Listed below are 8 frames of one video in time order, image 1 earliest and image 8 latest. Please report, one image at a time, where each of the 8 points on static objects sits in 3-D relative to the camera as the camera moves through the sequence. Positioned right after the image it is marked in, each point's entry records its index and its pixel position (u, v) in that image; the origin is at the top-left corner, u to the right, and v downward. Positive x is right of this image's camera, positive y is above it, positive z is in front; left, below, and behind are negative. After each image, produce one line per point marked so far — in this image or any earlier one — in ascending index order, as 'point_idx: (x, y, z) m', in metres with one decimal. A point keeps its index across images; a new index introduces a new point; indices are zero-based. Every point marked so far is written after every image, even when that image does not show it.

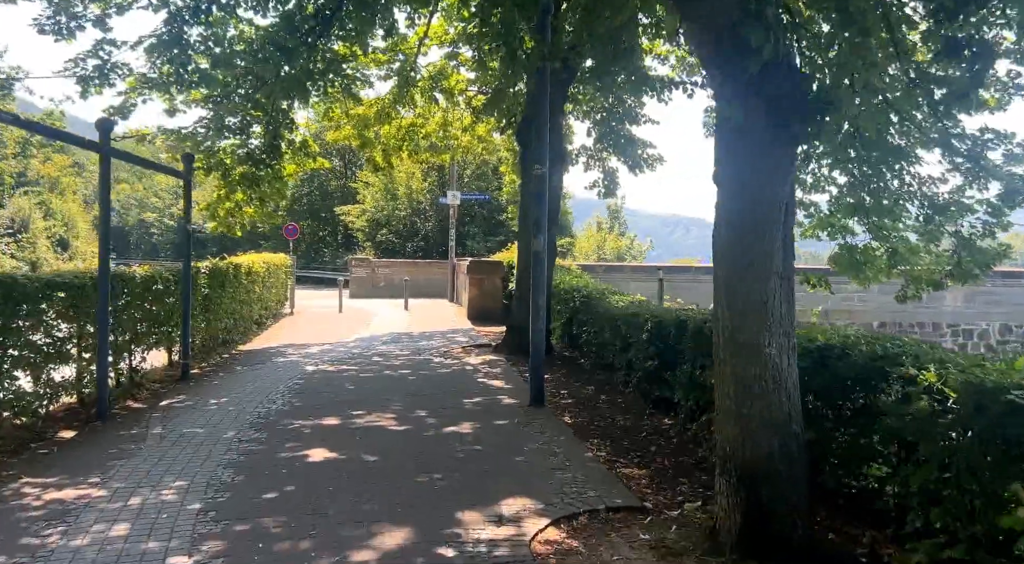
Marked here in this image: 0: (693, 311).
0: (+1.9, -0.3, +7.2) m
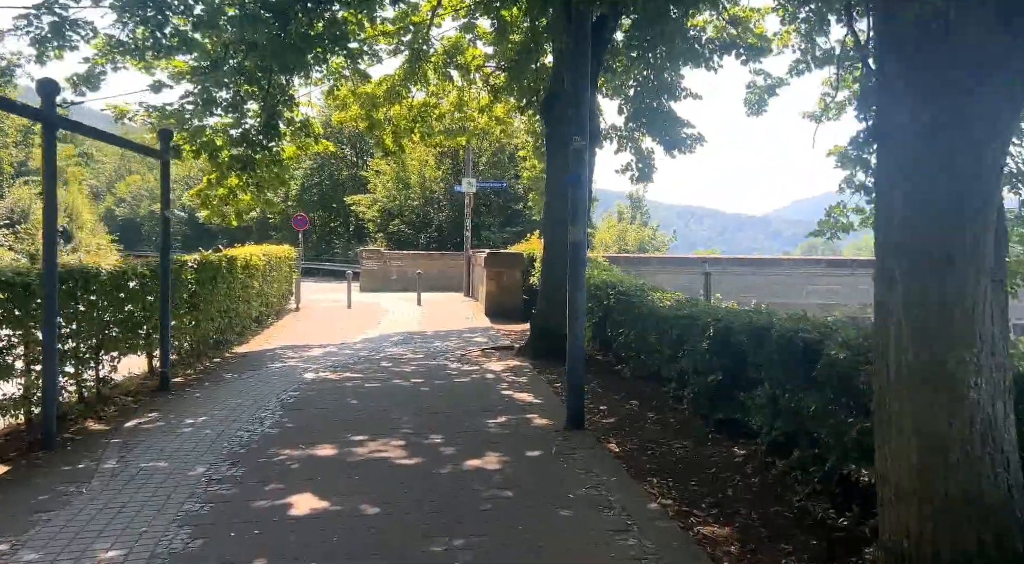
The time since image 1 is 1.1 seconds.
0: (+2.1, -0.3, +5.8) m
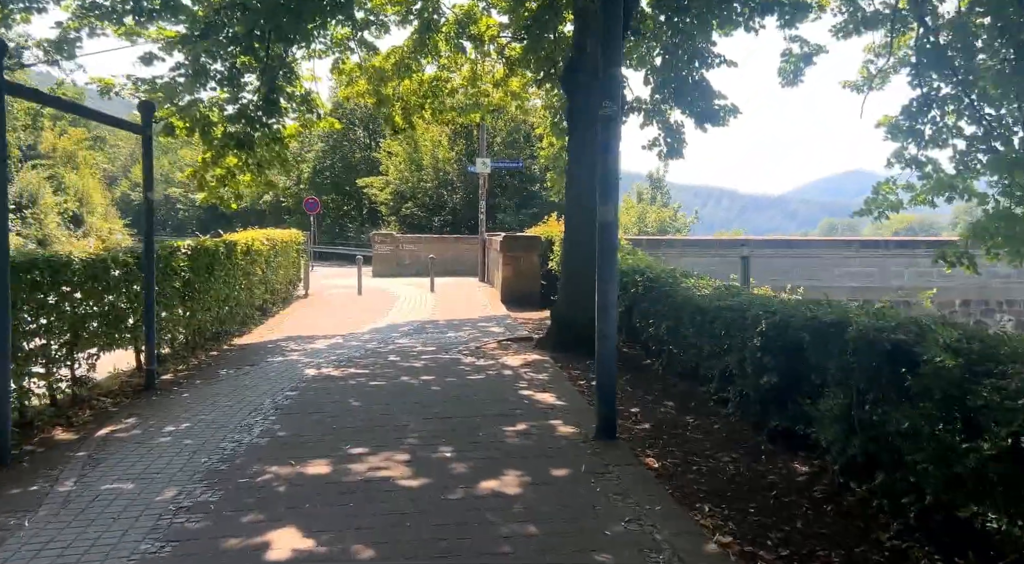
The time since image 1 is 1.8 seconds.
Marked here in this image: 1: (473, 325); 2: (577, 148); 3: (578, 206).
0: (+2.3, -0.2, +4.9) m
1: (-0.7, -0.7, +11.9) m
2: (+1.0, +1.6, +9.4) m
3: (+1.1, +0.9, +9.4) m
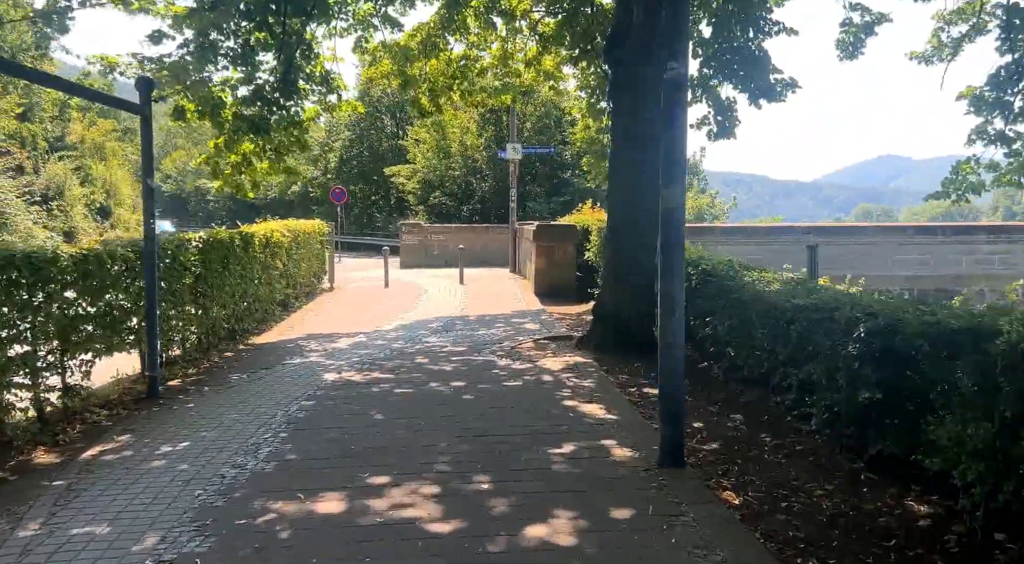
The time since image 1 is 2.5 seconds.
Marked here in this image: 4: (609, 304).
0: (+2.6, -0.2, +4.0) m
1: (-0.1, -0.6, +11.1) m
2: (+1.4, +1.7, +8.4) m
3: (+1.5, +1.0, +8.4) m
4: (+1.2, -0.3, +8.6) m
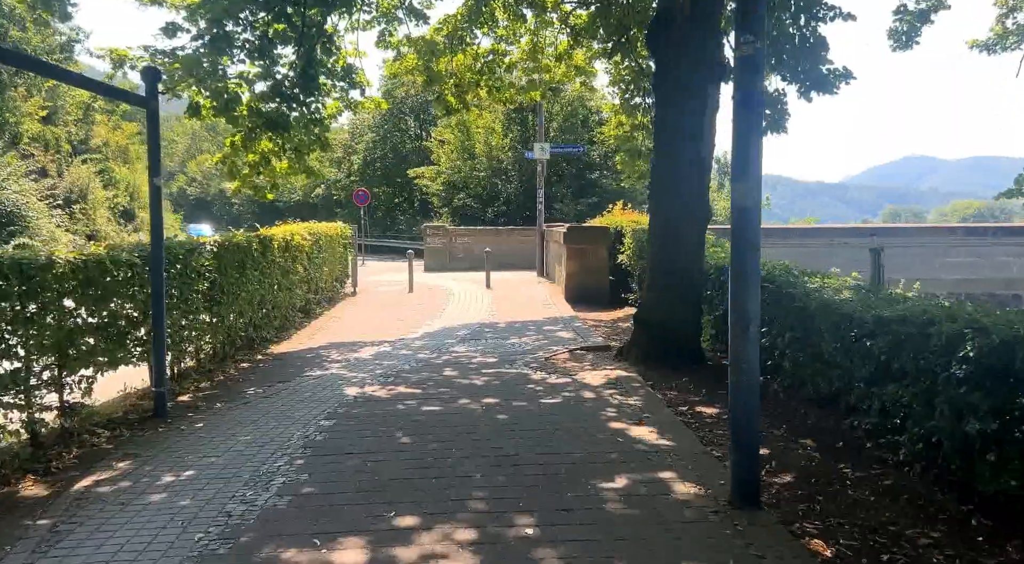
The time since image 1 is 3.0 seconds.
0: (+2.8, -0.2, +3.2) m
1: (+0.4, -0.7, +10.4) m
2: (+1.8, +1.6, +7.7) m
3: (+1.9, +0.9, +7.8) m
4: (+1.6, -0.4, +8.0) m
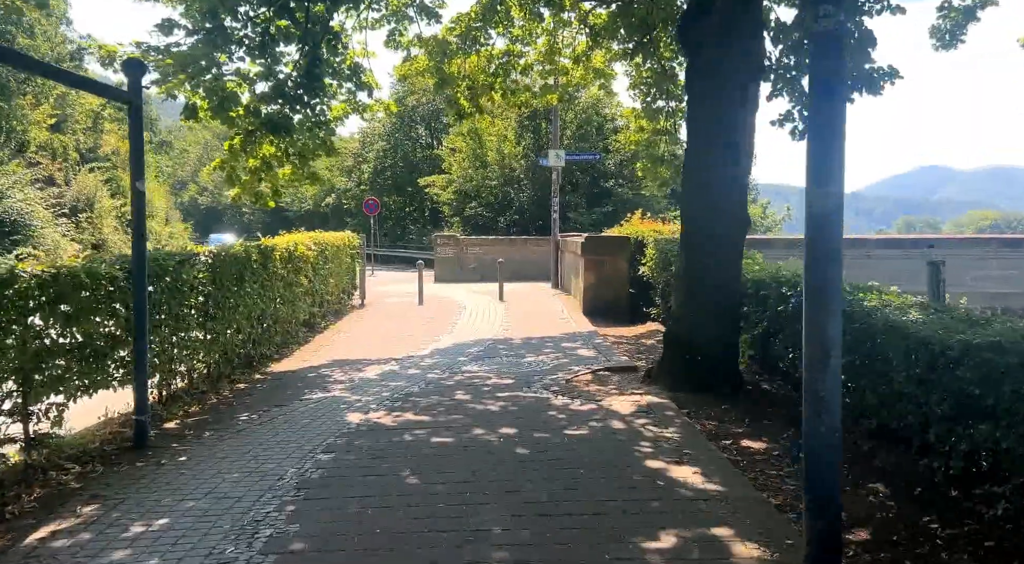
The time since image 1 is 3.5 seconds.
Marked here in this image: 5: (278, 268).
0: (+2.9, -0.3, +2.5) m
1: (+0.6, -0.9, +9.8) m
2: (+2.0, +1.5, +7.1) m
3: (+2.1, +0.8, +7.1) m
4: (+1.8, -0.5, +7.3) m
5: (-3.3, +0.2, +9.9) m
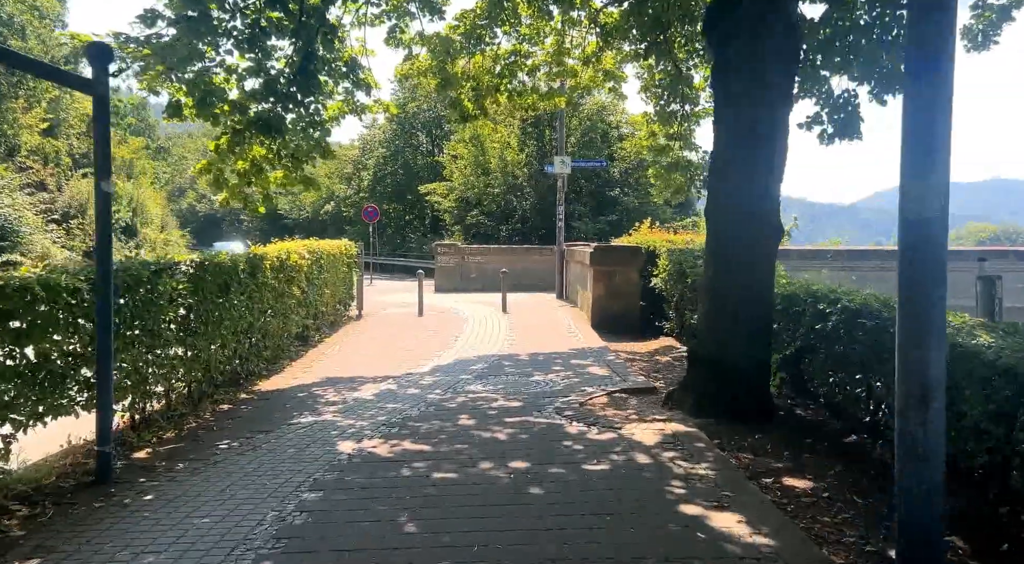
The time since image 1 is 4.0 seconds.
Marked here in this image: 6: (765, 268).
0: (+3.0, -0.4, +1.9) m
1: (+0.7, -1.0, +9.1) m
2: (+2.1, +1.3, +6.4) m
3: (+2.2, +0.6, +6.4) m
4: (+1.9, -0.7, +6.6) m
5: (-3.2, +0.1, +9.3) m
6: (+2.3, +0.1, +6.5) m
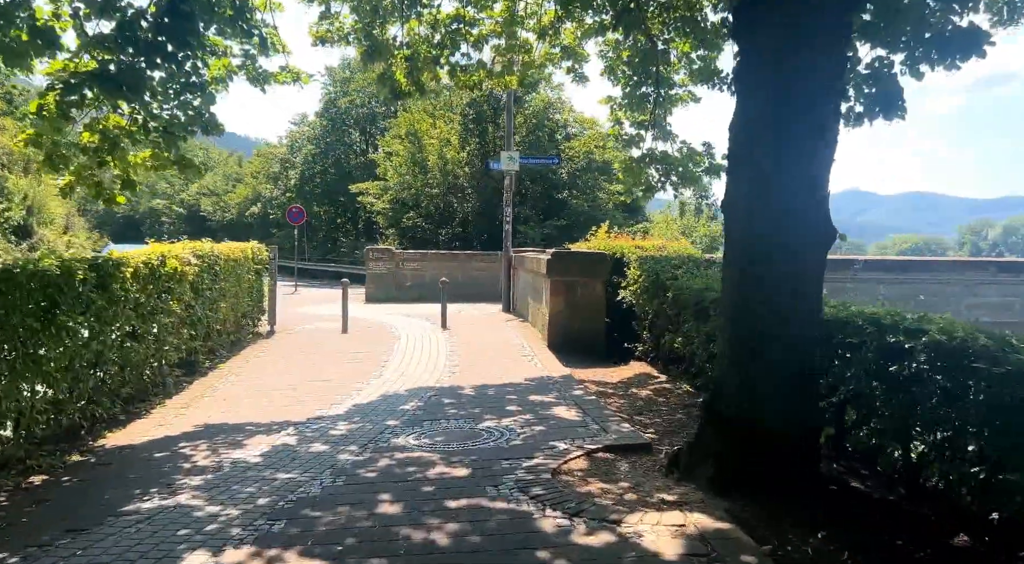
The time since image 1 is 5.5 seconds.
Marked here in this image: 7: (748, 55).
0: (+3.1, -0.5, +0.1) m
1: (+0.1, -1.2, +7.1) m
2: (+1.8, +1.2, +4.6) m
3: (+1.8, +0.5, +4.6) m
4: (+1.5, -0.8, +4.8) m
5: (-3.8, -0.1, +7.0) m
6: (+1.9, 0.0, +4.7) m
7: (+1.6, +1.7, +4.7) m
